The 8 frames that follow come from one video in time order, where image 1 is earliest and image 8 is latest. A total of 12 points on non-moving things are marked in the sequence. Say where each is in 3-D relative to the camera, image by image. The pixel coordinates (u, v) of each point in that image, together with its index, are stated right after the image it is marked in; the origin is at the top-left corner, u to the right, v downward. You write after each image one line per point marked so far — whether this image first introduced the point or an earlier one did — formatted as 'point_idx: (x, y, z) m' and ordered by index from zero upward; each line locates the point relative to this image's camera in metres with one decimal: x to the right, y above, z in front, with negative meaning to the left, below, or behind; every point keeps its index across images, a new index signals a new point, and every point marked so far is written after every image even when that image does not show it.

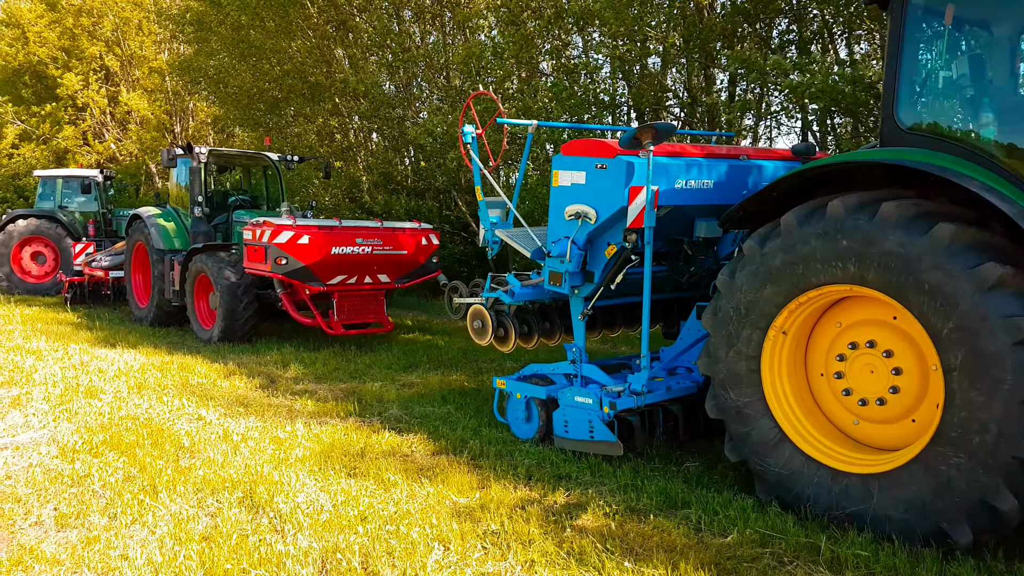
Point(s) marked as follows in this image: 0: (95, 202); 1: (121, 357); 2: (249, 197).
0: (-7.5, +1.6, +13.2) m
1: (-4.0, -0.7, +7.5) m
2: (-3.5, +1.2, +9.7) m
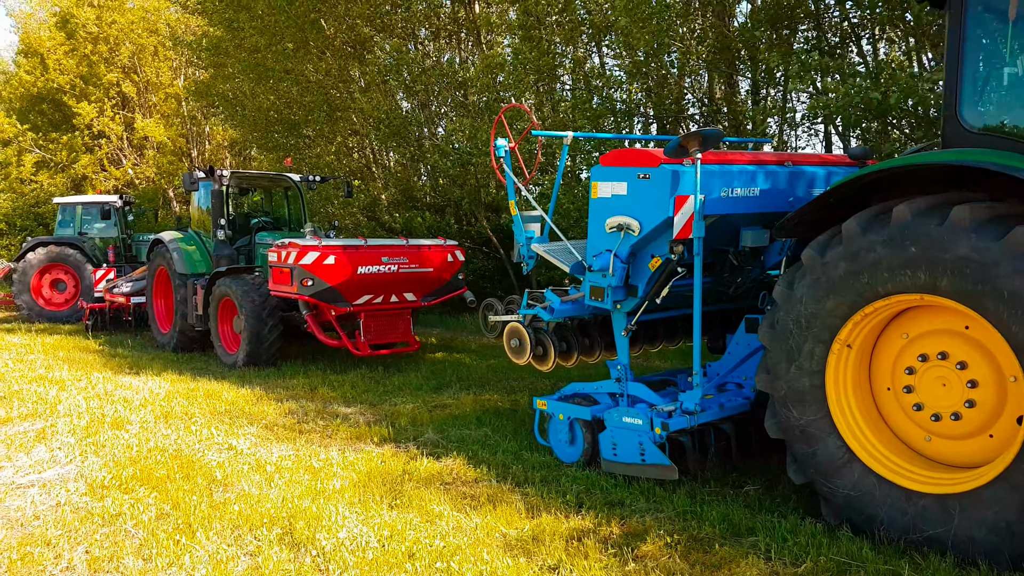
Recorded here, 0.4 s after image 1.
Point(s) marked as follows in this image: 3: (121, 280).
0: (-7.1, +1.1, +13.2) m
1: (-3.7, -1.0, +7.3) m
2: (-3.2, +0.9, +9.6) m
3: (-6.0, +0.1, +11.4) m
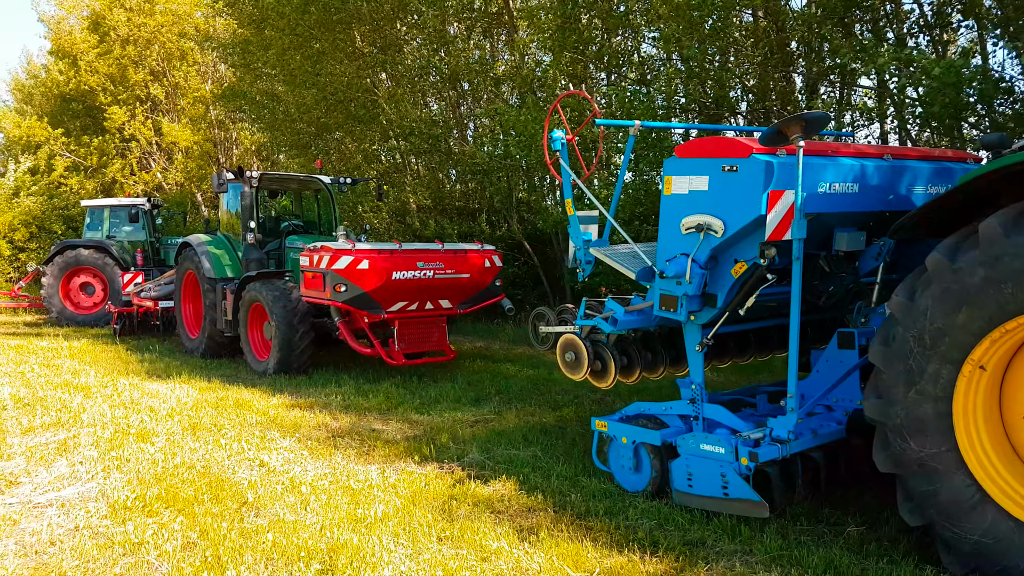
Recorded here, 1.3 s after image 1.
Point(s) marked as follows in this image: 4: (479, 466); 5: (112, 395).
0: (-6.5, +1.0, +13.0) m
1: (-3.3, -1.0, +7.0) m
2: (-2.7, +0.8, +9.3) m
3: (-5.5, +0.1, +11.1) m
4: (-0.2, -1.1, +4.4) m
5: (-3.8, -1.0, +6.9) m
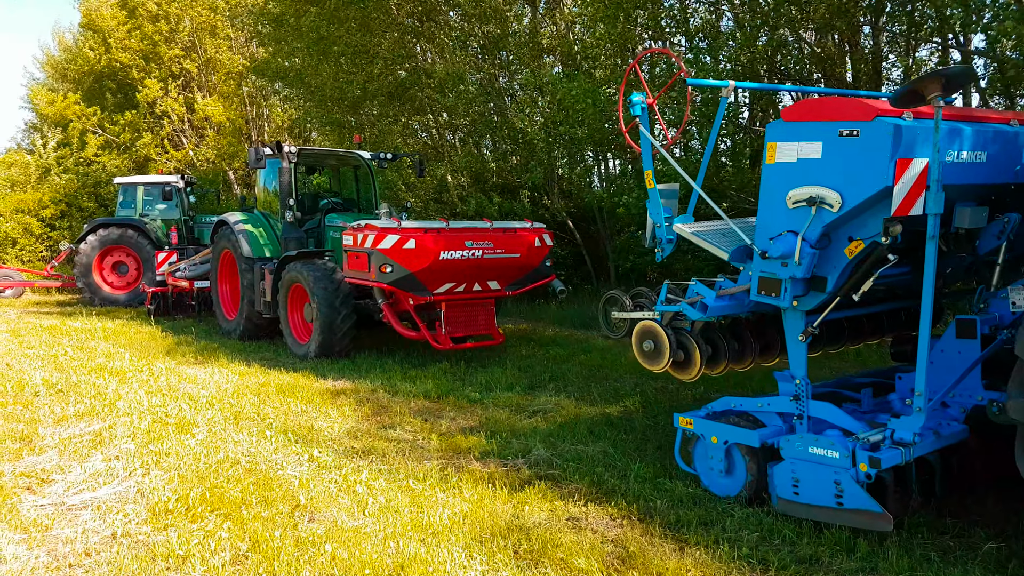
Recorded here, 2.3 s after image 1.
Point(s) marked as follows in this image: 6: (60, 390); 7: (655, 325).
0: (-5.8, +1.4, +12.8) m
1: (-2.8, -0.8, +6.8) m
2: (-2.1, +1.1, +9.0) m
3: (-4.9, +0.4, +10.9) m
4: (+0.2, -1.0, +4.0) m
5: (-3.3, -0.8, +6.6) m
6: (-3.9, -0.9, +6.3) m
7: (+0.7, -0.2, +3.8) m
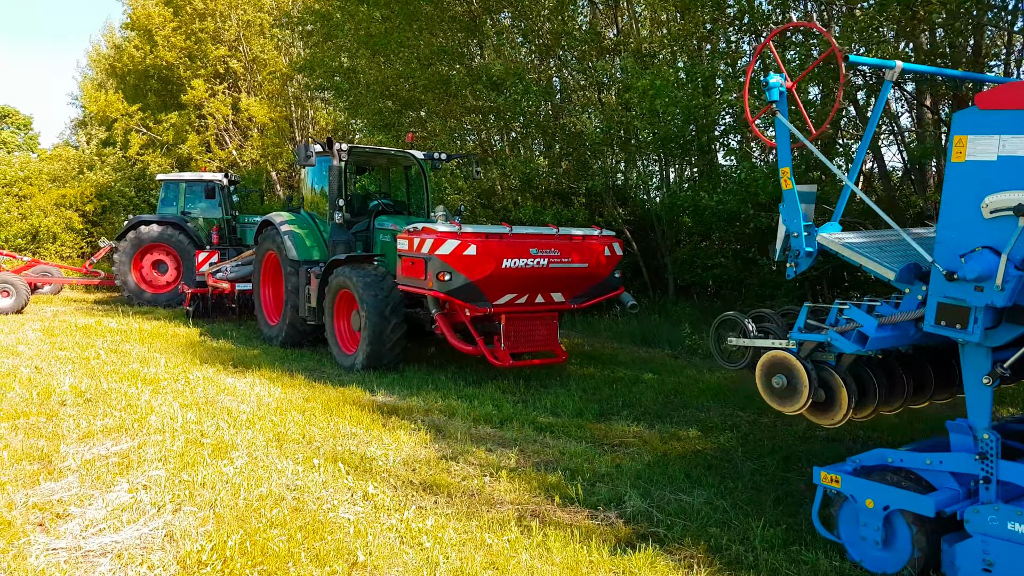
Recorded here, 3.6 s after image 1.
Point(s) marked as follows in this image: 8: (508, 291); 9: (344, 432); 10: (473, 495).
0: (-5.0, +1.4, +12.4) m
1: (-2.2, -0.9, +6.3) m
2: (-1.4, +1.0, +8.4) m
3: (-4.1, +0.3, +10.5) m
4: (+0.6, -1.1, +3.4) m
5: (-2.7, -0.9, +6.1) m
6: (-3.4, -0.9, +5.8) m
7: (+1.2, -0.3, +3.1) m
8: (0.0, 0.0, +6.1) m
9: (-1.1, -1.0, +4.9) m
10: (-0.2, -1.1, +3.7) m
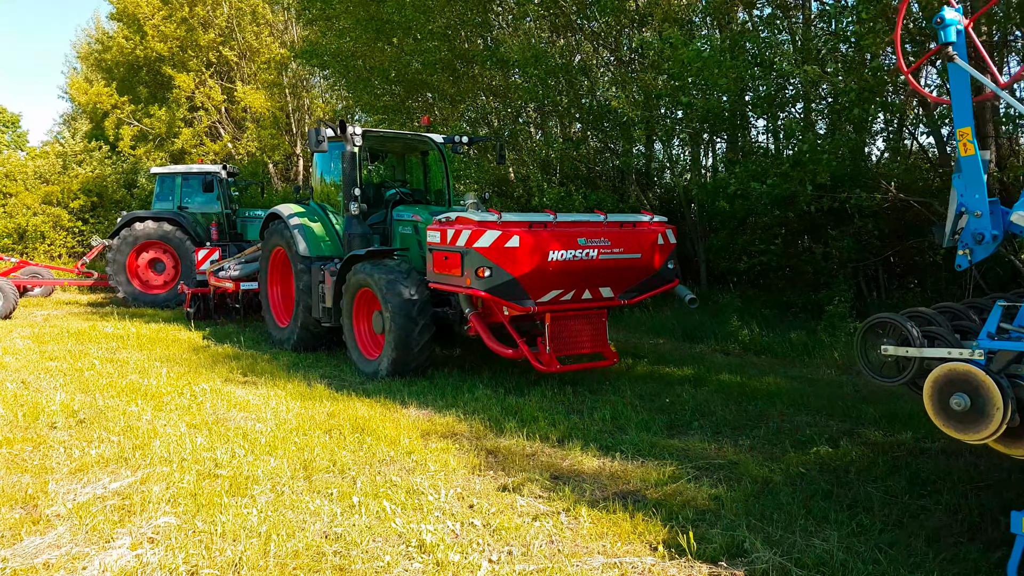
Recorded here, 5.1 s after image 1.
0: (-4.7, +1.4, +11.7) m
1: (-1.9, -0.9, +5.6) m
2: (-1.1, +1.0, +7.7) m
3: (-3.8, +0.3, +9.8) m
4: (+1.0, -1.1, +2.7) m
5: (-2.4, -0.9, +5.5) m
6: (-3.0, -0.9, +5.1) m
7: (+1.5, -0.3, +2.4) m
8: (+0.3, 0.0, +5.4) m
9: (-0.7, -1.0, +4.2) m
10: (+0.2, -1.1, +3.0) m
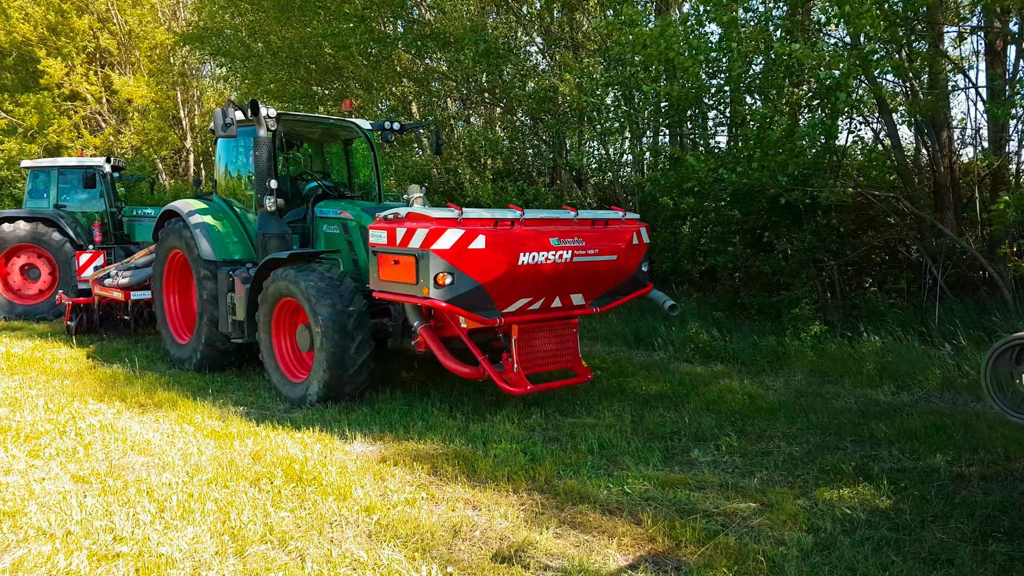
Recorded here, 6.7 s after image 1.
0: (-5.7, +1.2, +10.2) m
1: (-2.1, -1.0, +4.5) m
2: (-1.6, +1.0, +6.8) m
3: (-4.6, +0.2, +8.5) m
4: (+1.1, -1.1, +2.1) m
5: (-2.6, -1.0, +4.3) m
6: (-3.2, -1.0, +4.0) m
7: (+1.7, -0.3, +1.9) m
8: (+0.1, 0.0, +4.7) m
9: (-0.8, -1.0, +3.3) m
10: (+0.3, -1.1, +2.3) m
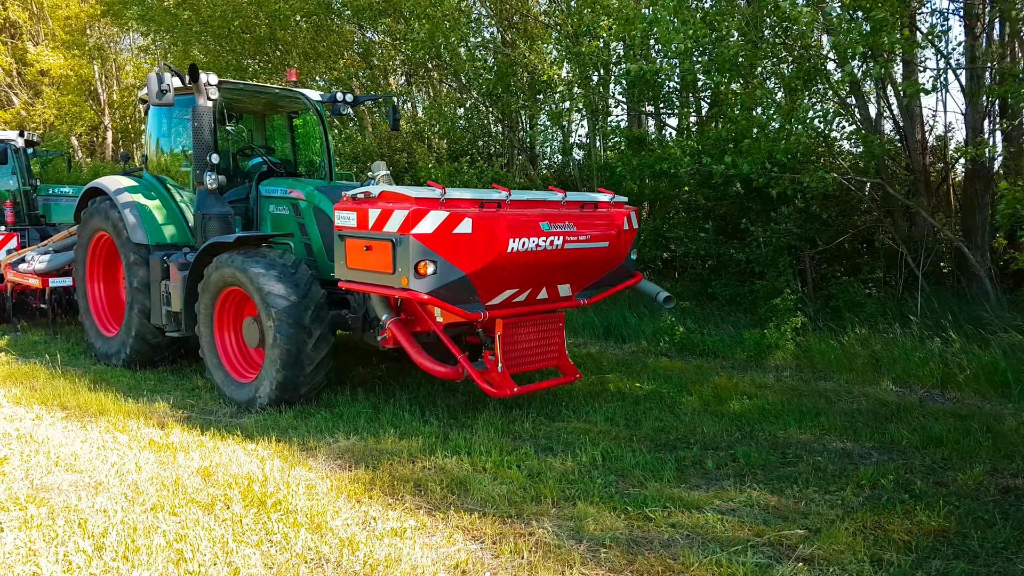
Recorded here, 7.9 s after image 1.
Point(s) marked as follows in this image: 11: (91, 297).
0: (-6.2, +1.4, +9.2) m
1: (-2.1, -0.9, +3.9) m
2: (-1.9, +1.1, +6.1) m
3: (-4.9, +0.4, +7.5) m
4: (+1.3, -1.1, +1.7) m
5: (-2.6, -0.9, +3.6) m
6: (-3.1, -1.0, +3.2) m
7: (+1.8, -0.3, +1.5) m
8: (0.0, 0.0, +4.2) m
9: (-0.8, -1.0, +2.8) m
10: (+0.4, -1.1, +1.8) m
11: (-3.8, -0.1, +6.6) m
